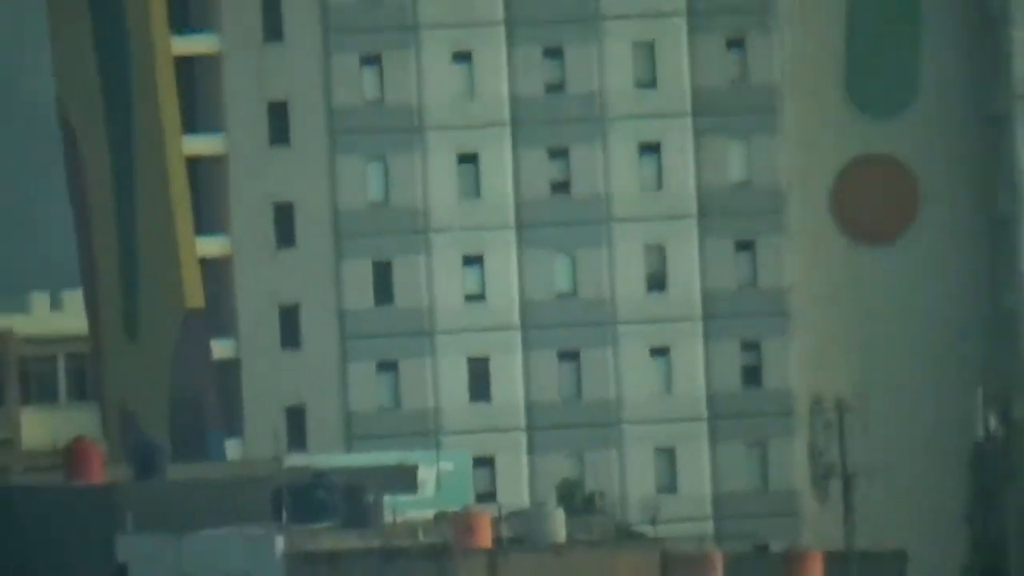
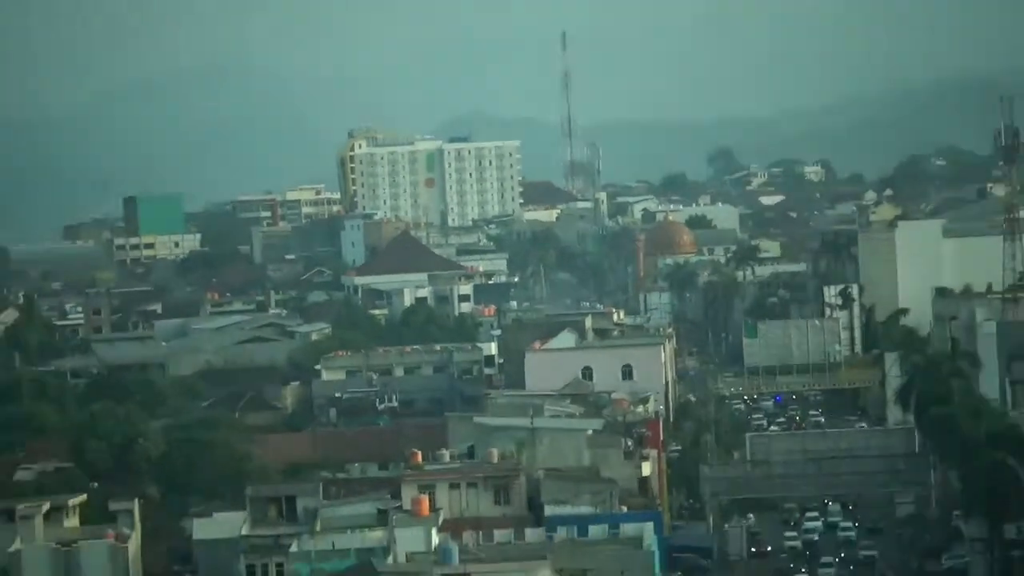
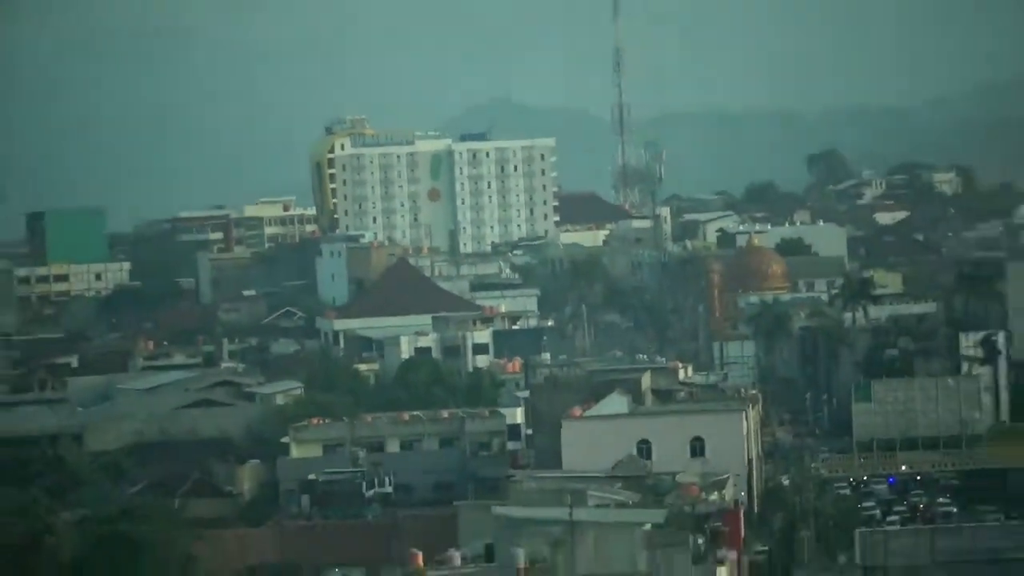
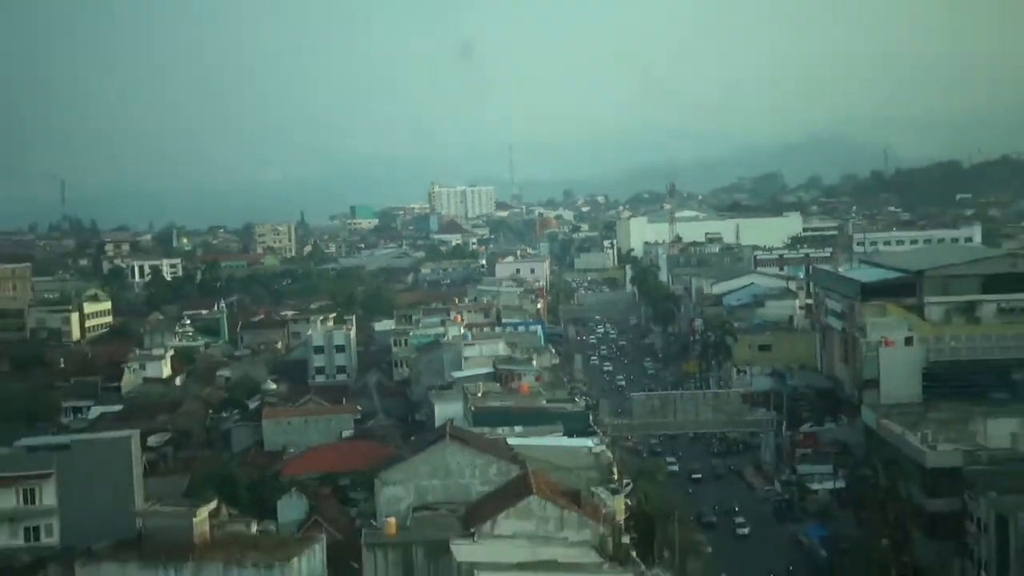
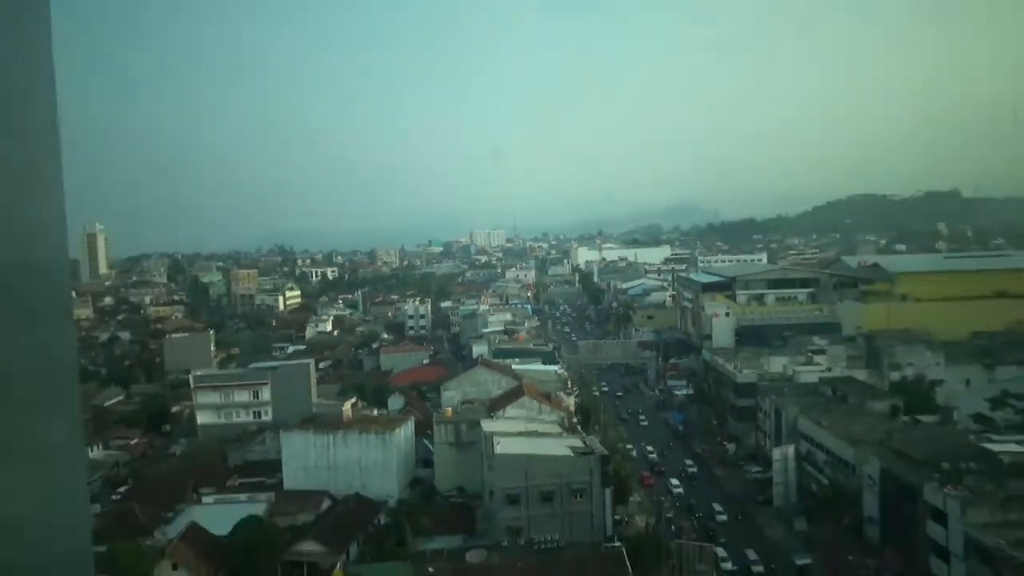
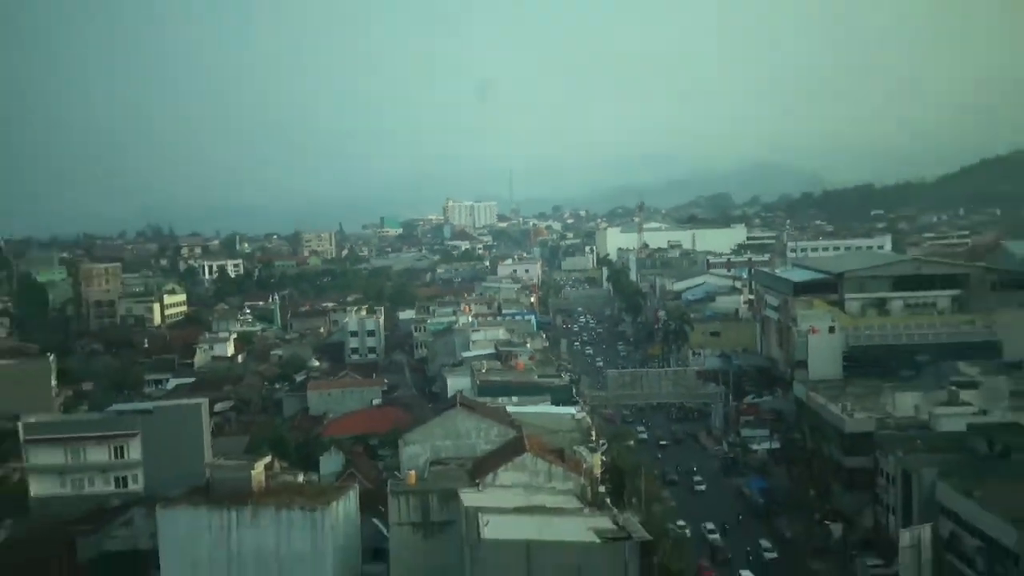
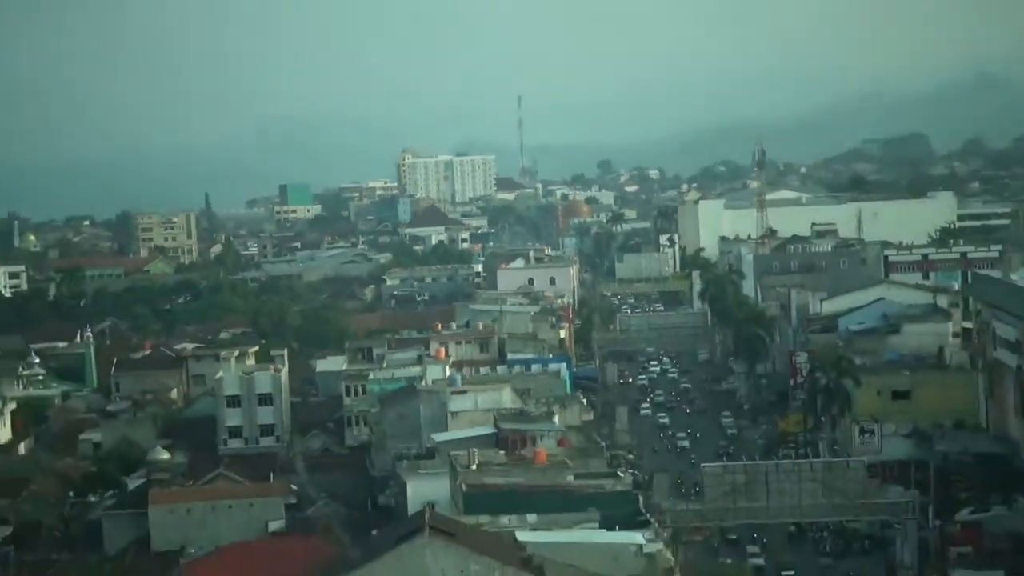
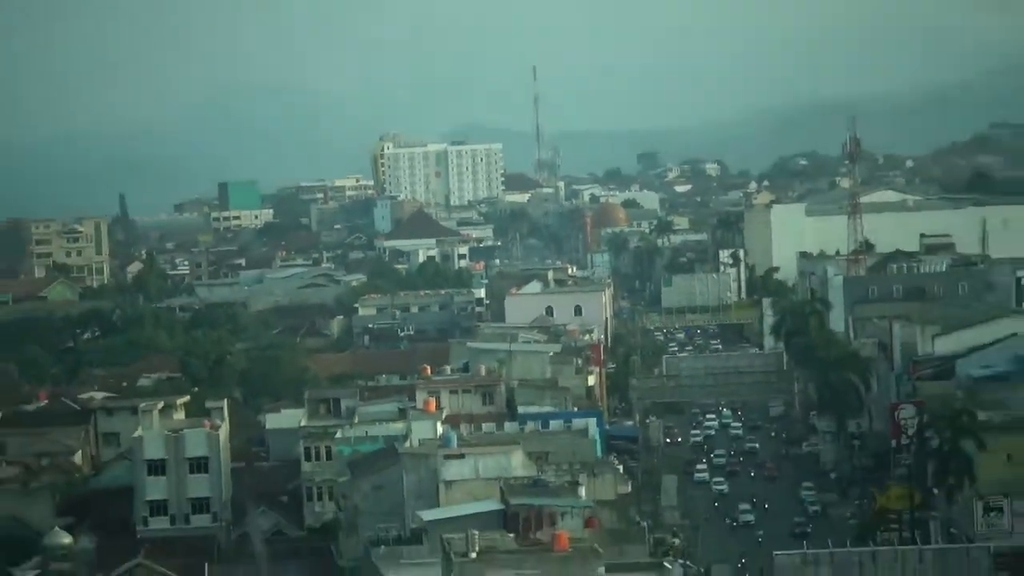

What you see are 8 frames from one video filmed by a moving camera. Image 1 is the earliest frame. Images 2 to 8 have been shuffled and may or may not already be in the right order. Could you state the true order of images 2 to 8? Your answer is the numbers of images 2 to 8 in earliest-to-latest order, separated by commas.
3, 2, 8, 7, 4, 6, 5
